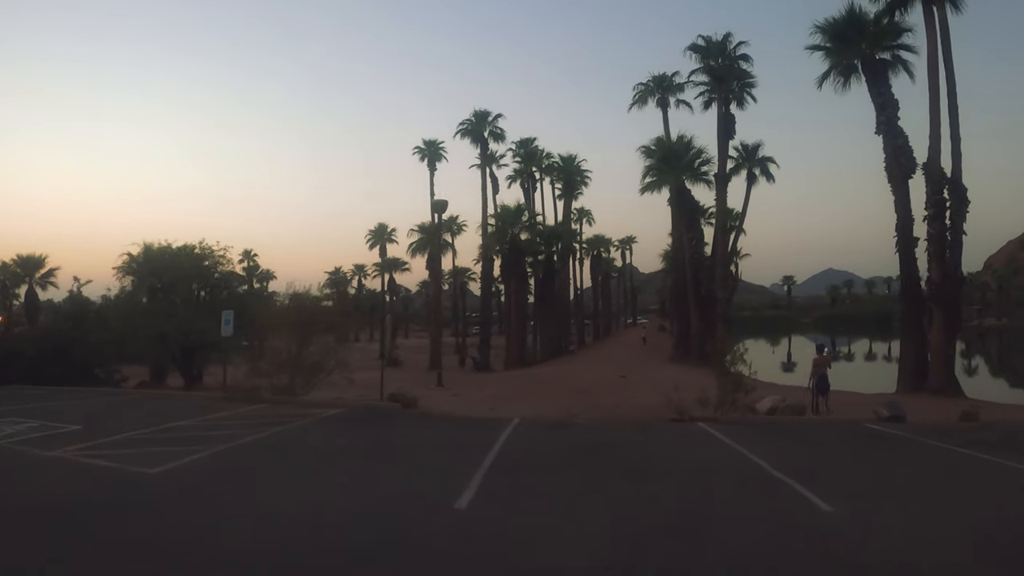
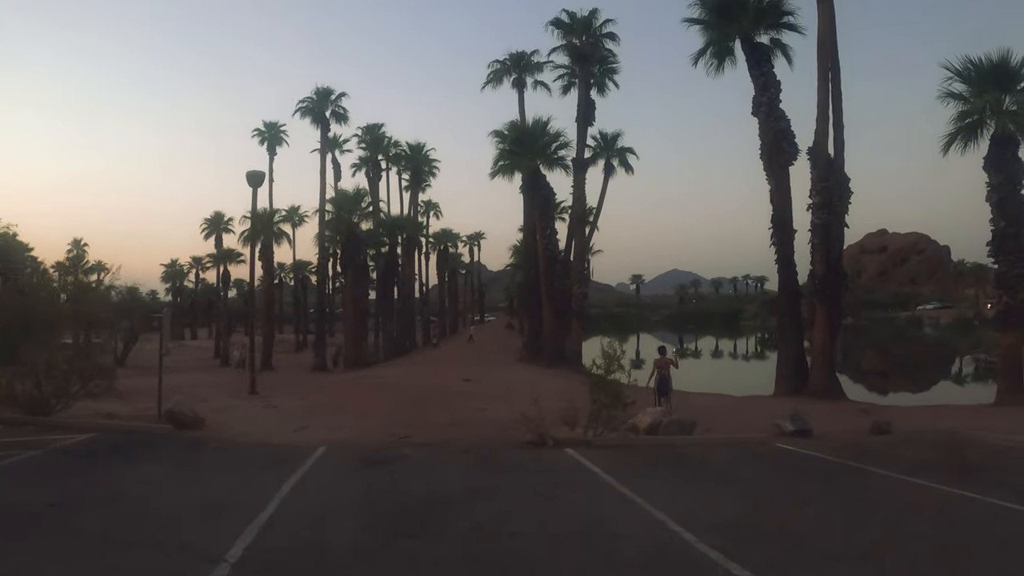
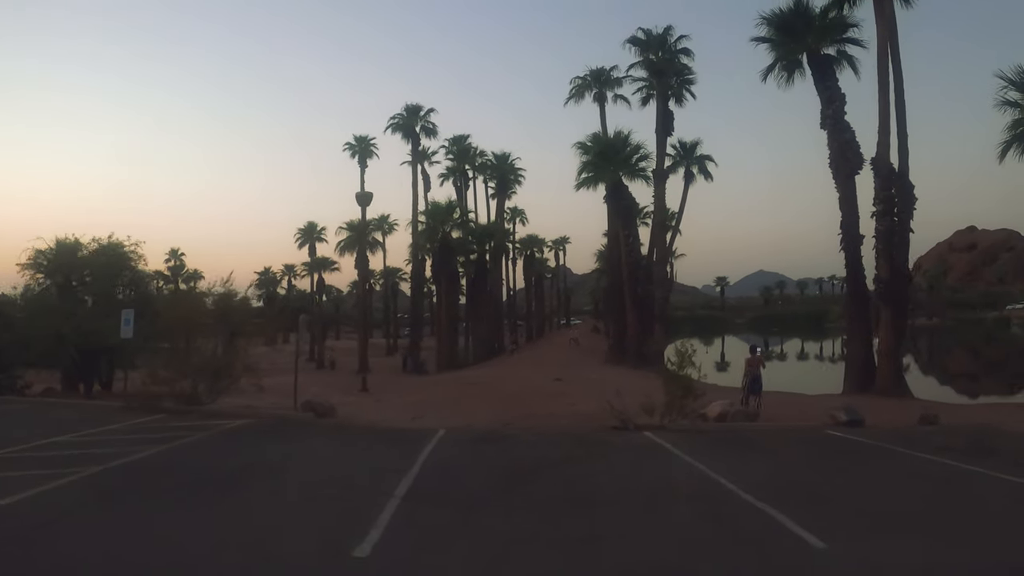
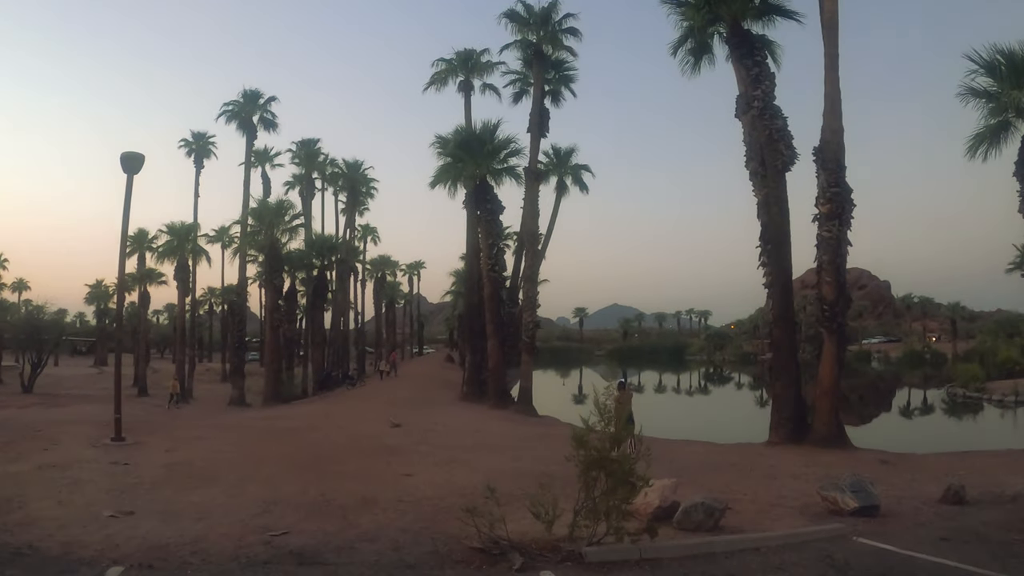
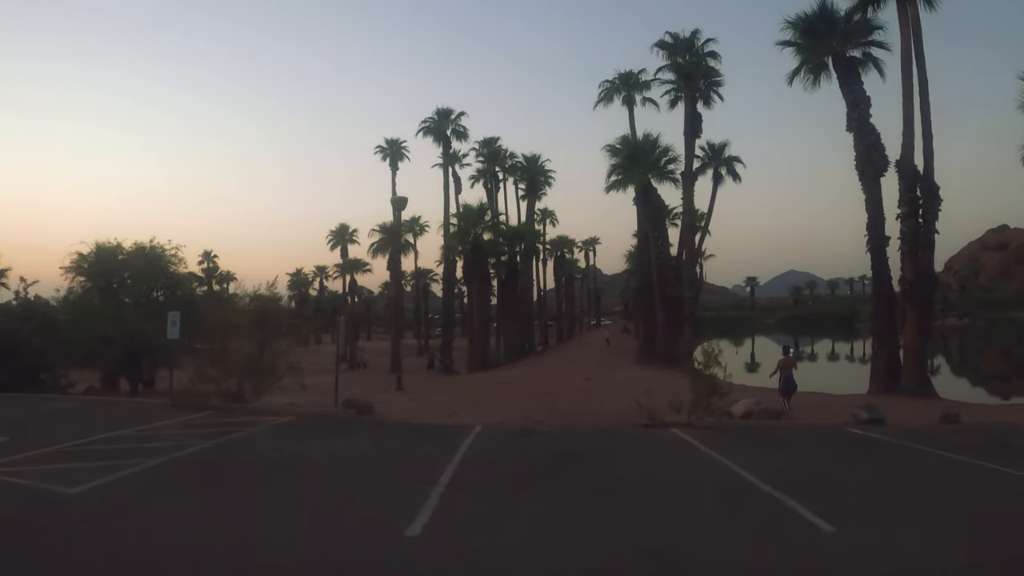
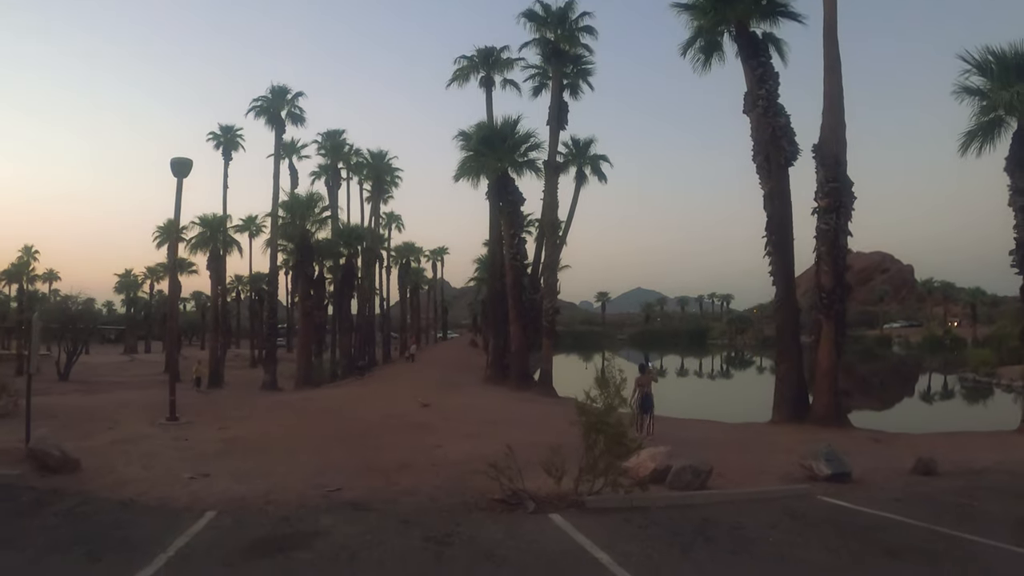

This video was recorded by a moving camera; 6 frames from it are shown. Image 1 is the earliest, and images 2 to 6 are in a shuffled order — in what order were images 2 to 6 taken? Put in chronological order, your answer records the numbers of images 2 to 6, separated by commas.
5, 3, 2, 6, 4
